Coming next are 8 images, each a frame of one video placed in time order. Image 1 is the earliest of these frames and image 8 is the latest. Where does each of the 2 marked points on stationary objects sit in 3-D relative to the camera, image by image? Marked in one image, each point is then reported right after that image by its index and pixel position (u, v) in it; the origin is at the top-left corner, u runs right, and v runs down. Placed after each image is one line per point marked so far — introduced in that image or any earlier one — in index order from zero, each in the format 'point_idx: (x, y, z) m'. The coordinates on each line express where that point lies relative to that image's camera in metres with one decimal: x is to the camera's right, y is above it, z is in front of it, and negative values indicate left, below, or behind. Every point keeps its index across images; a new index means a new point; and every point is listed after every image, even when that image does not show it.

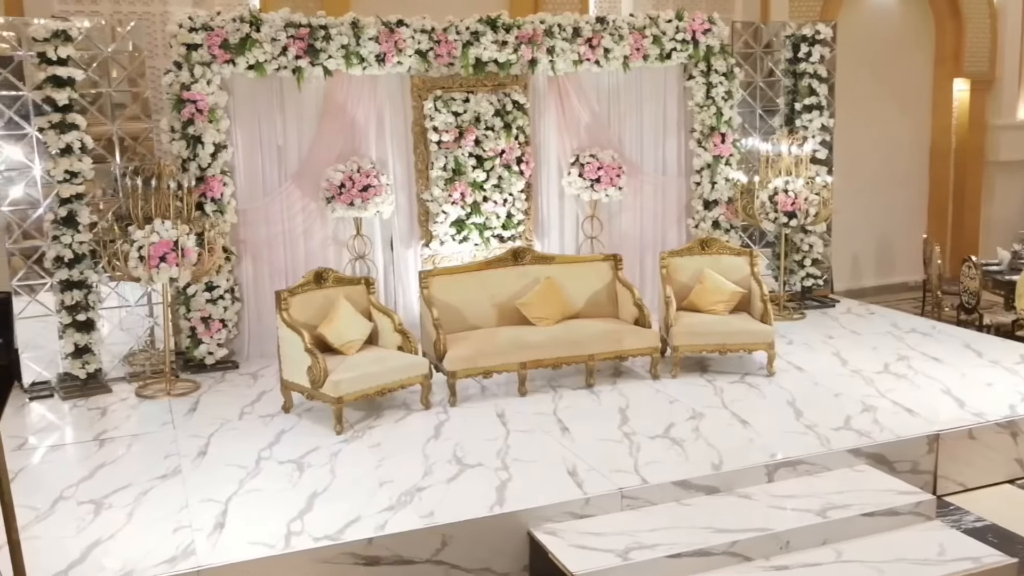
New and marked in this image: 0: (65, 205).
0: (-2.6, +0.5, +5.8) m
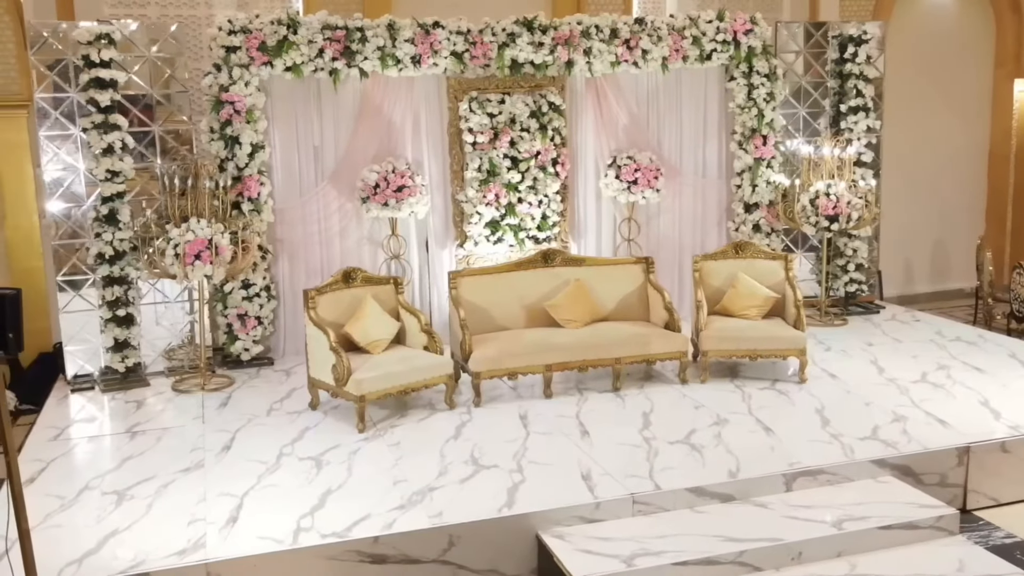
0: (-2.5, +0.5, +6.0) m
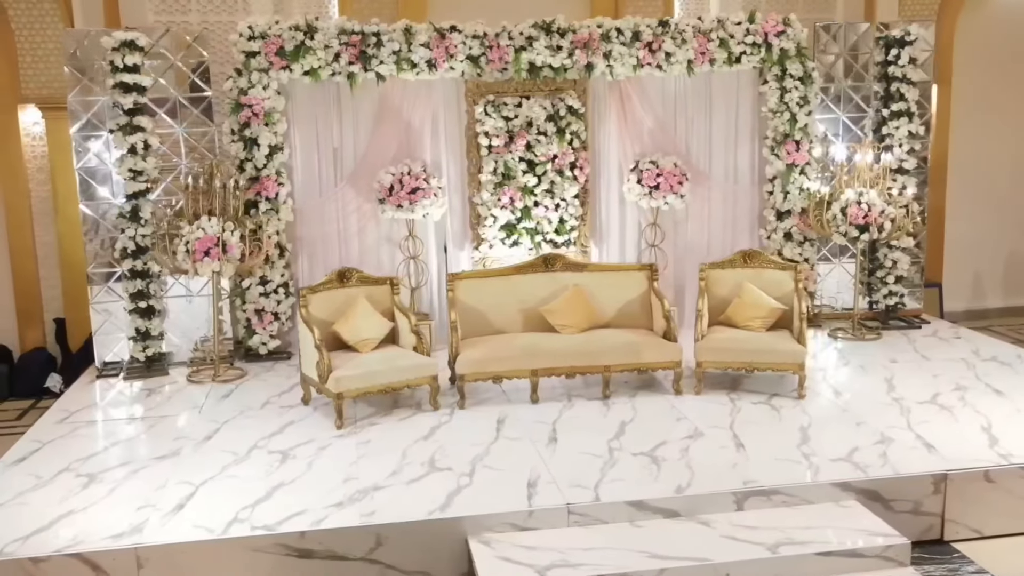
0: (-2.4, +0.6, +6.3) m
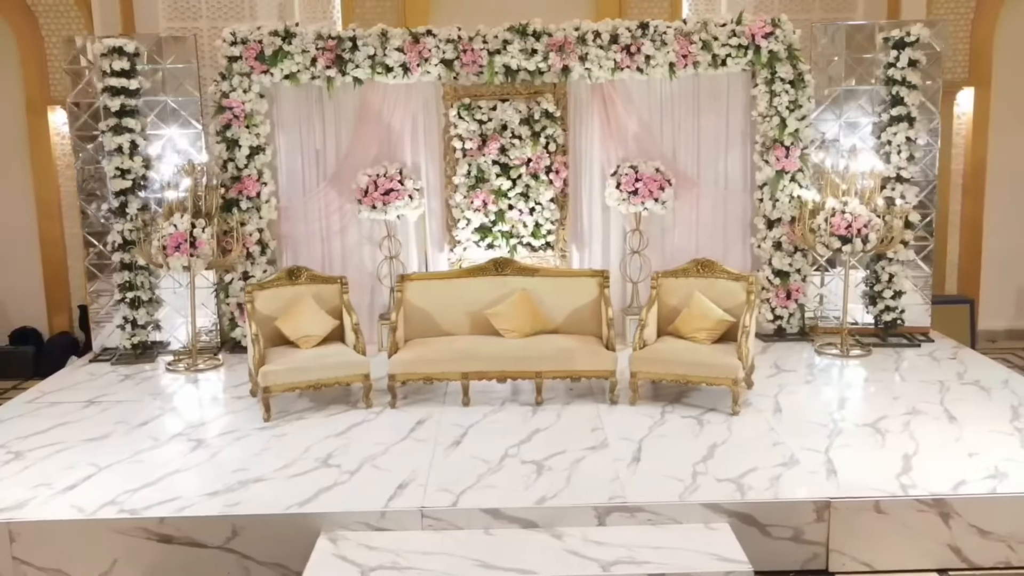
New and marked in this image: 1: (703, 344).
0: (-2.7, +0.6, +6.7) m
1: (+1.1, -0.3, +5.7) m
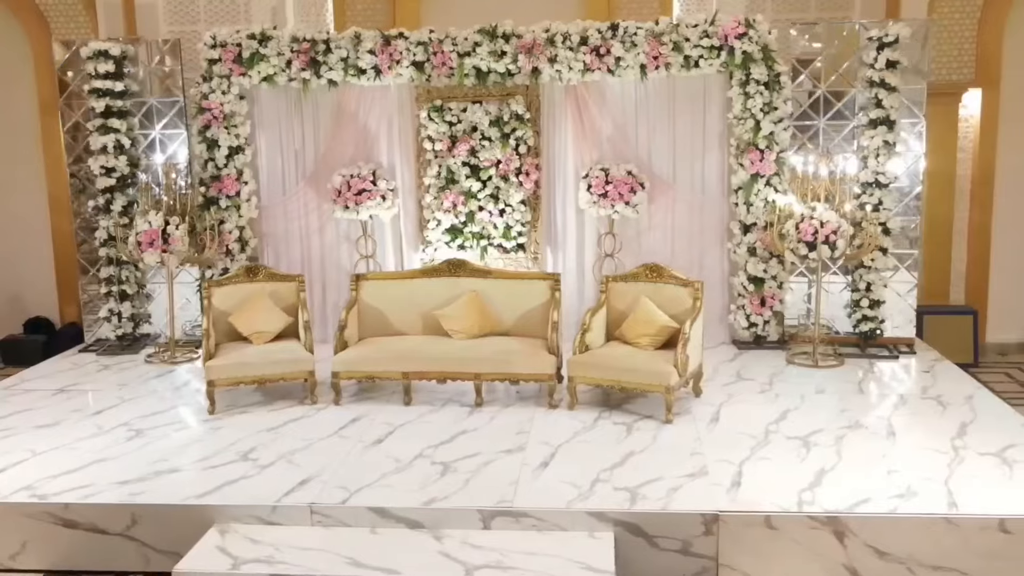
0: (-2.9, +0.7, +7.0) m
1: (+0.8, -0.3, +5.6) m
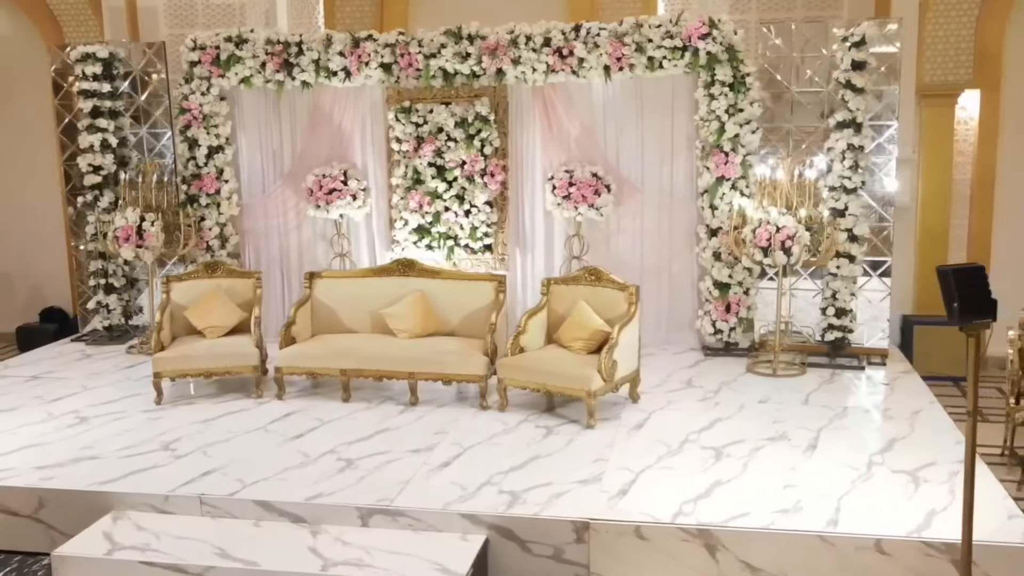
0: (-3.1, +0.7, +7.3) m
1: (+0.4, -0.4, +5.6) m
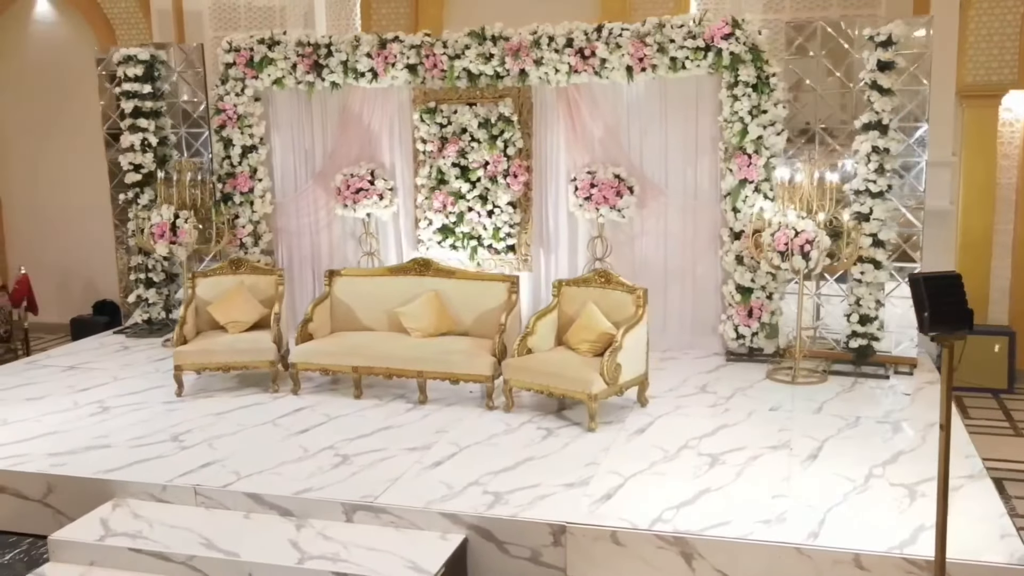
0: (-2.9, +0.8, +7.6) m
1: (+0.4, -0.4, +5.5) m
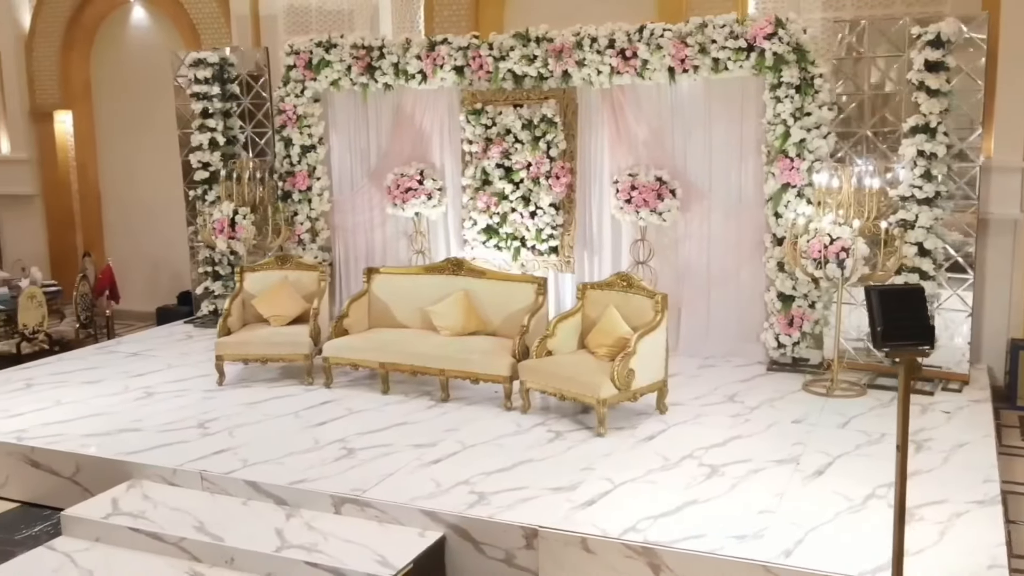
0: (-2.5, +0.8, +7.9) m
1: (+0.5, -0.4, +5.5) m
